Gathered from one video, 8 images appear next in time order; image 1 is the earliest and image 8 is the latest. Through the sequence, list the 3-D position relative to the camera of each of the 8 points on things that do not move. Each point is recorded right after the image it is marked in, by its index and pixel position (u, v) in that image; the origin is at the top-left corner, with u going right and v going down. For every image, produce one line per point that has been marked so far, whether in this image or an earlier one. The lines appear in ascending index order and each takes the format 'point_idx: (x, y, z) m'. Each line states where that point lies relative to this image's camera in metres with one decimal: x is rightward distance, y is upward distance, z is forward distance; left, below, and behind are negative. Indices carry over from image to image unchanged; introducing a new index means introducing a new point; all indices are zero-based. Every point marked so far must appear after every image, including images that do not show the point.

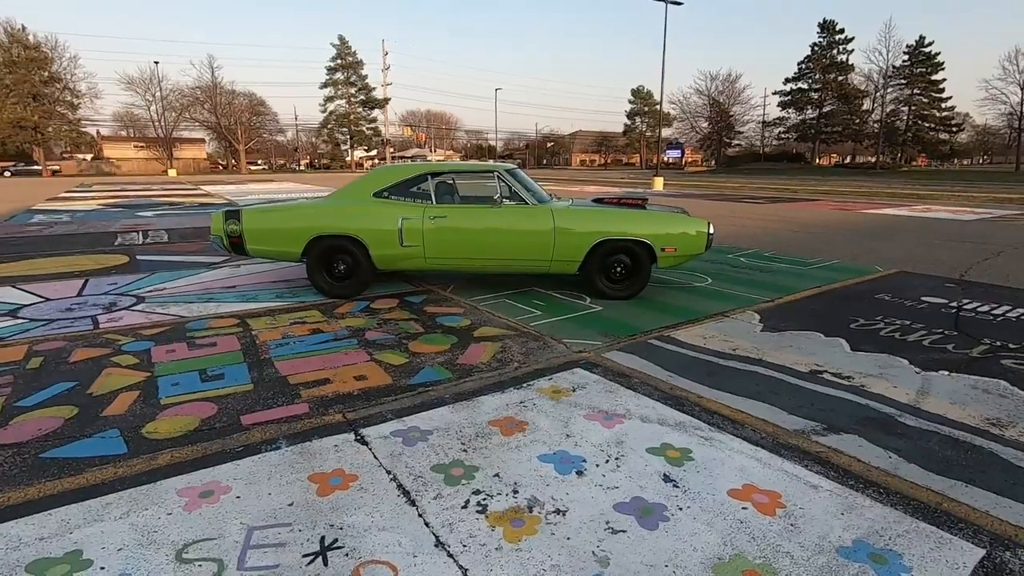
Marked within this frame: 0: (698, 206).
0: (+6.4, +2.8, +18.5) m
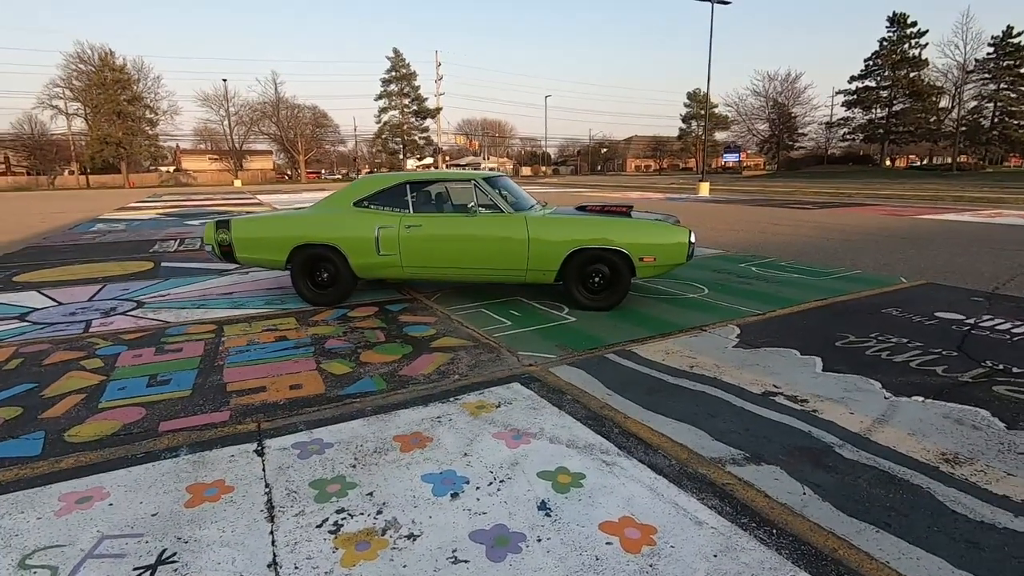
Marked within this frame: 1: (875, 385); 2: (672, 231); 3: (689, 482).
0: (+7.4, +2.5, +17.7) m
1: (+2.4, -0.7, +3.6) m
2: (+1.6, +0.6, +5.4) m
3: (+0.8, -0.9, +2.6) m
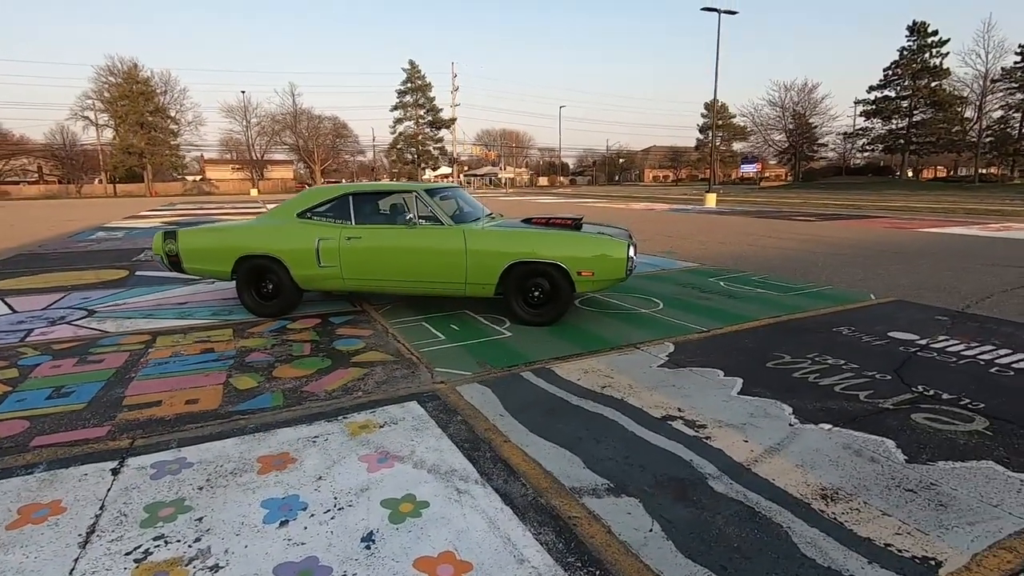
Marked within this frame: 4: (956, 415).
0: (+7.2, +2.0, +17.4) m
1: (+1.7, -0.8, +3.4) m
2: (+1.0, +0.4, +5.3) m
3: (+0.1, -1.0, +2.5) m
4: (+2.8, -0.8, +3.4) m
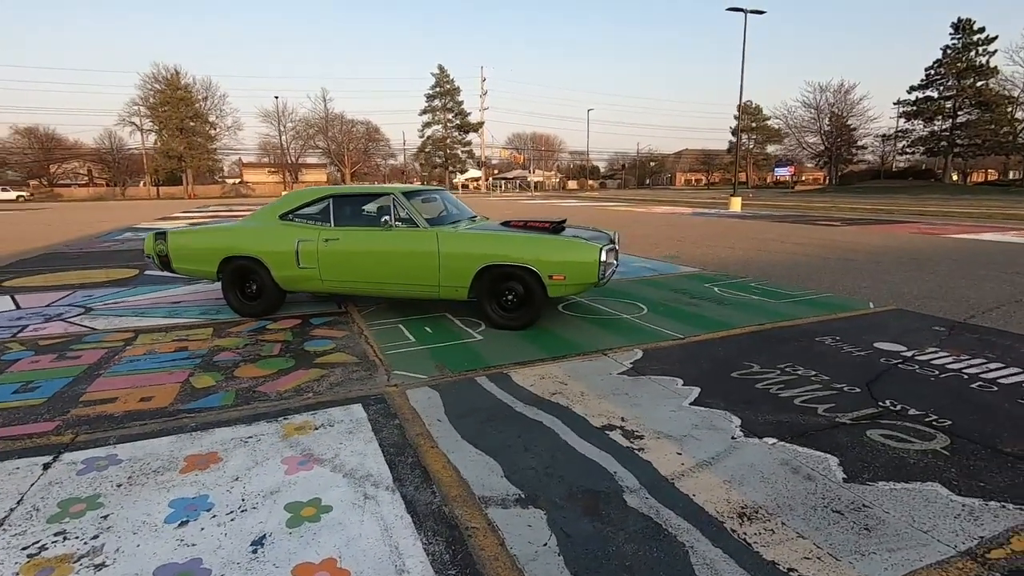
0: (+7.6, +1.9, +16.9) m
1: (+1.3, -0.8, +3.3) m
2: (+0.7, +0.4, +5.2) m
3: (-0.4, -1.0, +2.4) m
4: (+2.4, -0.8, +3.2) m
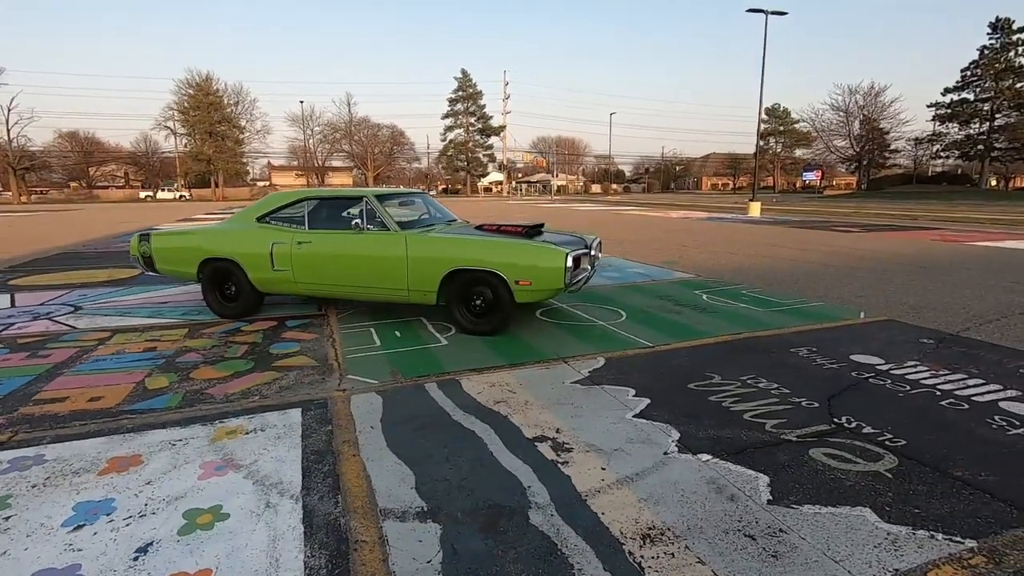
0: (+7.8, +1.6, +16.5) m
1: (+0.9, -0.9, +3.2) m
2: (+0.4, +0.3, +5.1) m
3: (-0.8, -1.1, +2.3) m
4: (+1.9, -0.9, +3.0) m
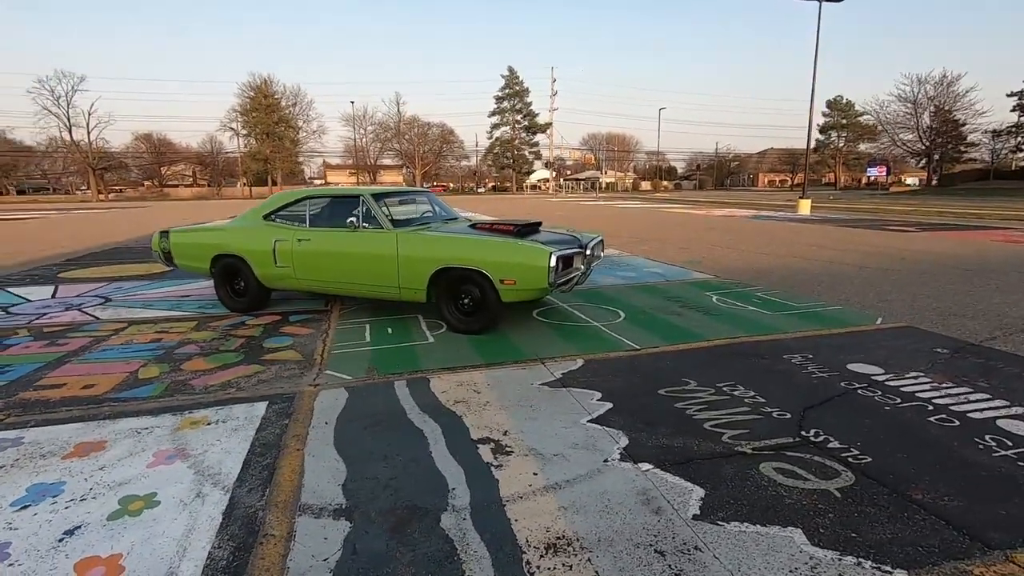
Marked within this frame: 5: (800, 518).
0: (+8.7, +1.6, +15.7) m
1: (+0.6, -0.9, +3.1) m
2: (+0.2, +0.3, +5.0) m
3: (-1.2, -1.1, +2.4) m
4: (+1.6, -0.9, +2.8) m
5: (+1.3, -1.0, +2.4) m
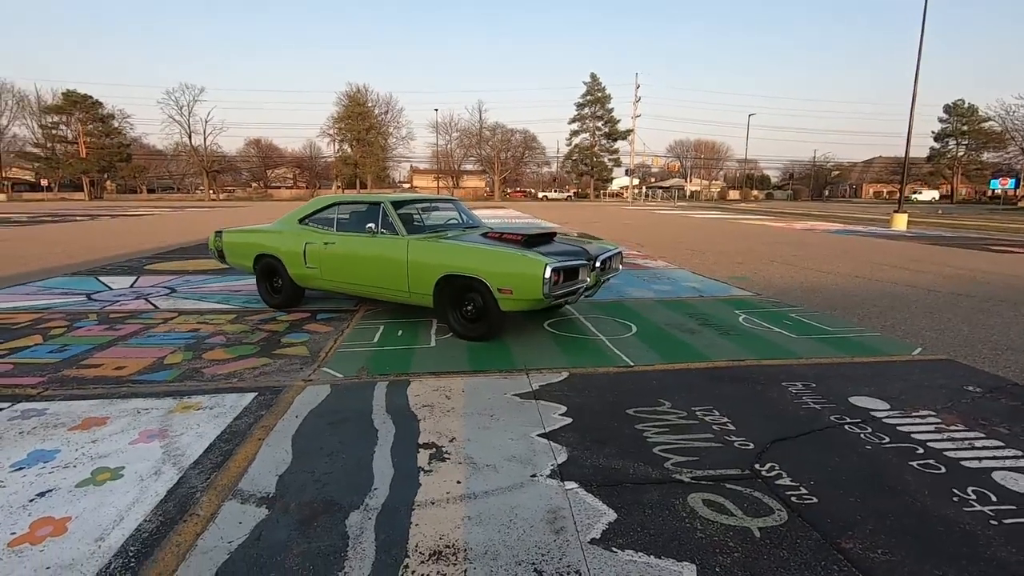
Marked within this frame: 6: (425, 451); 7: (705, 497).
0: (+10.1, +1.0, +14.4) m
1: (+0.2, -1.0, +3.0) m
2: (+0.2, +0.2, +5.0) m
3: (-1.7, -1.1, +2.7) m
4: (+1.2, -1.1, +2.6) m
5: (+0.8, -1.1, +2.3) m
6: (-0.5, -1.0, +3.2) m
7: (+1.0, -1.0, +2.7) m
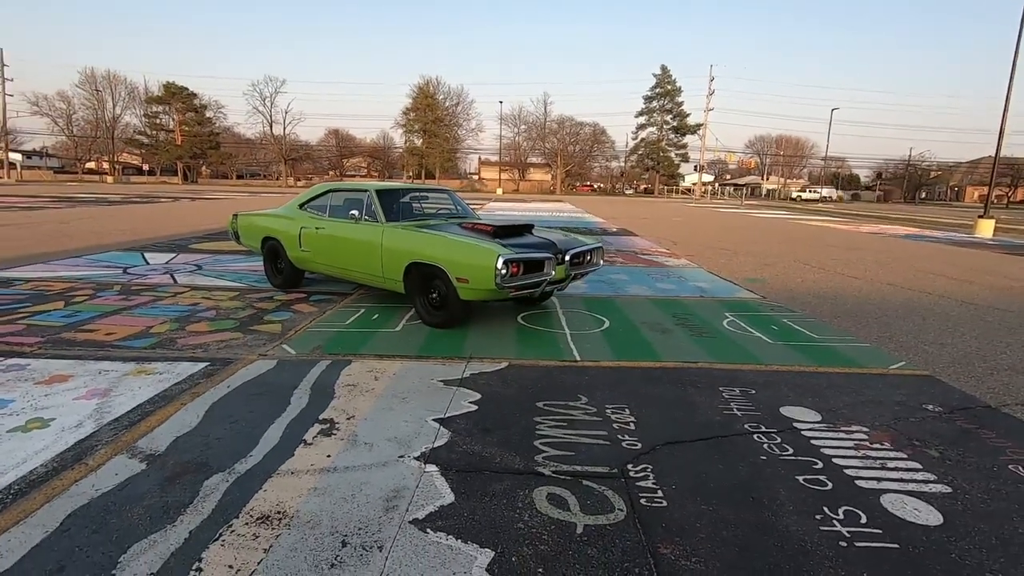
0: (+10.8, +0.7, +13.2) m
1: (-0.5, -0.9, +3.1) m
2: (-0.2, +0.3, +5.1) m
3: (-2.4, -0.9, +3.0) m
4: (+0.4, -1.0, +2.6) m
5: (0.0, -1.1, +2.3) m
6: (-1.2, -0.9, +3.4) m
7: (+0.2, -1.0, +2.7) m
